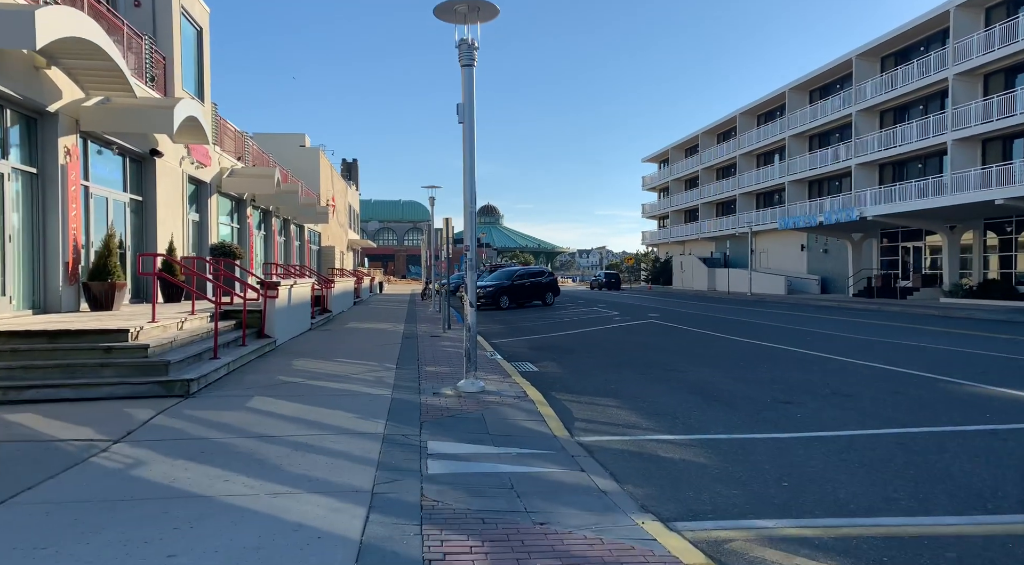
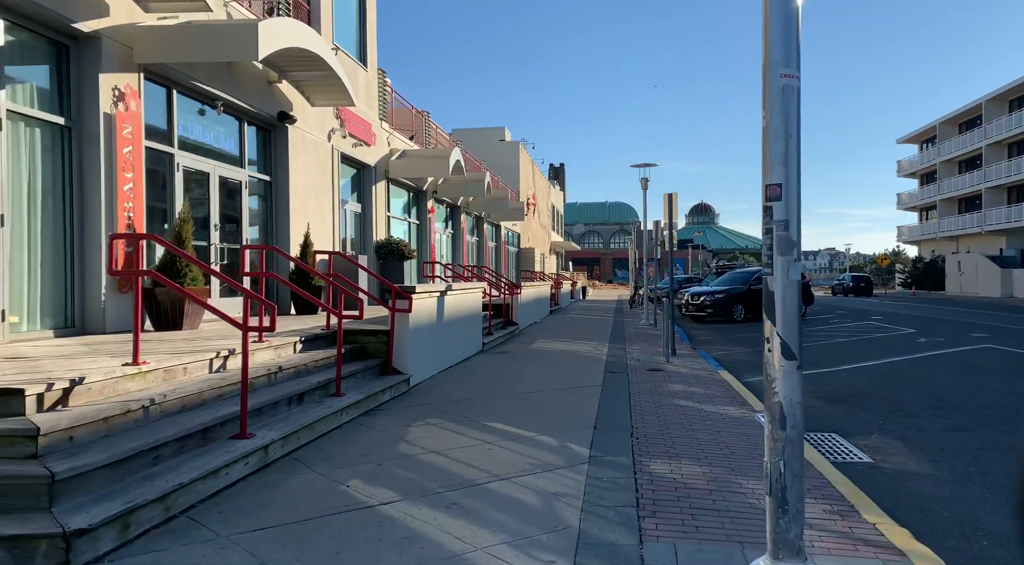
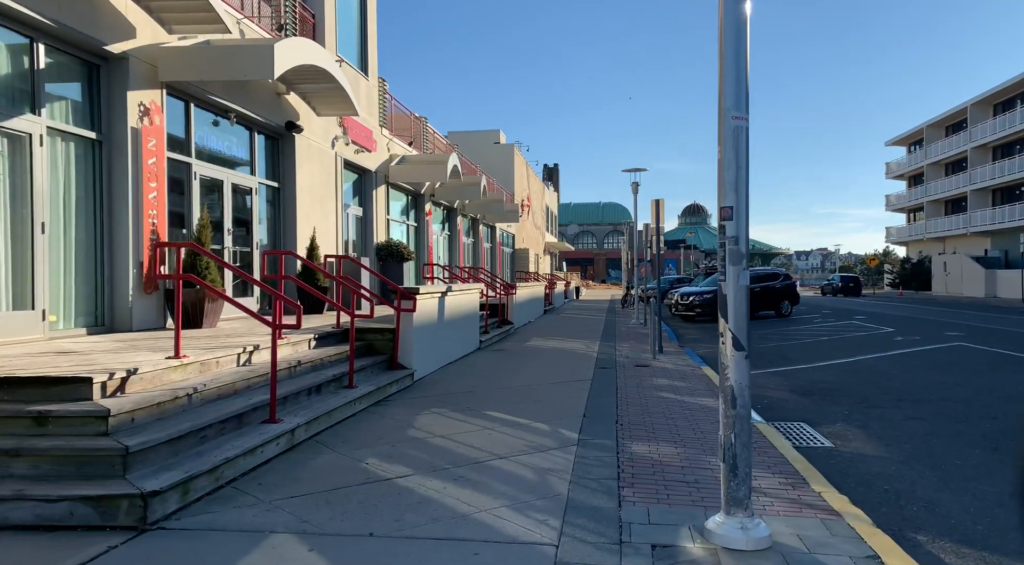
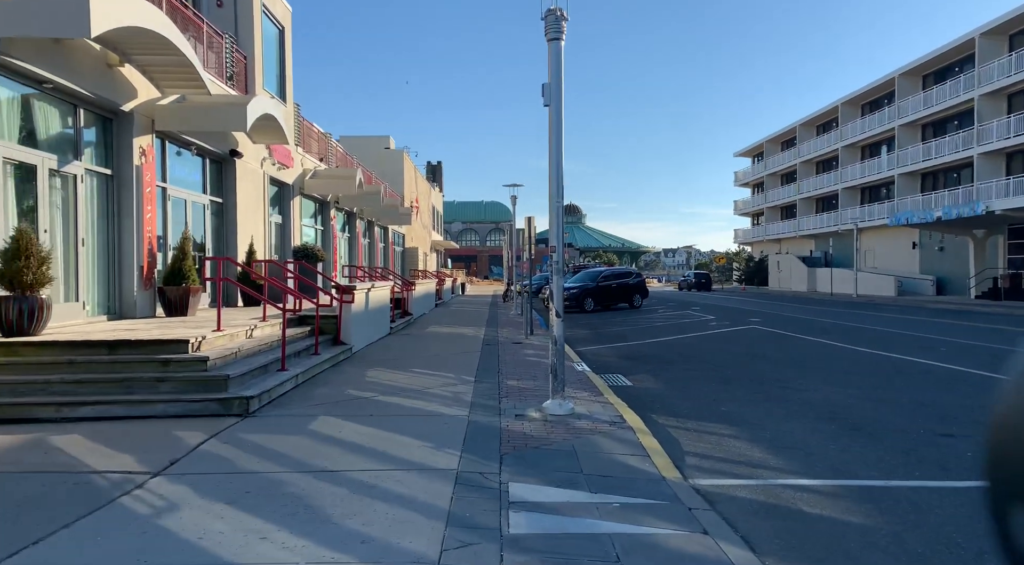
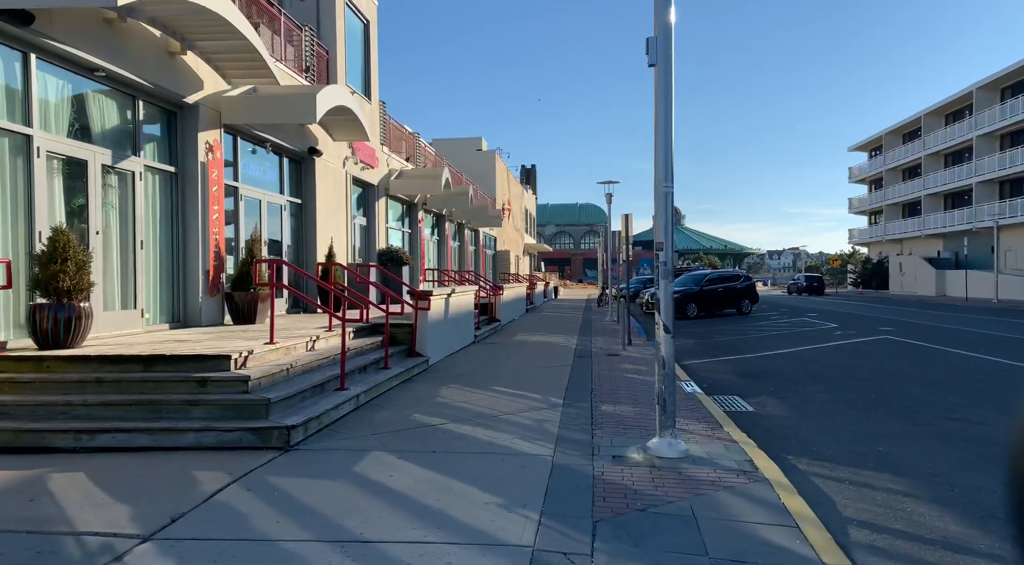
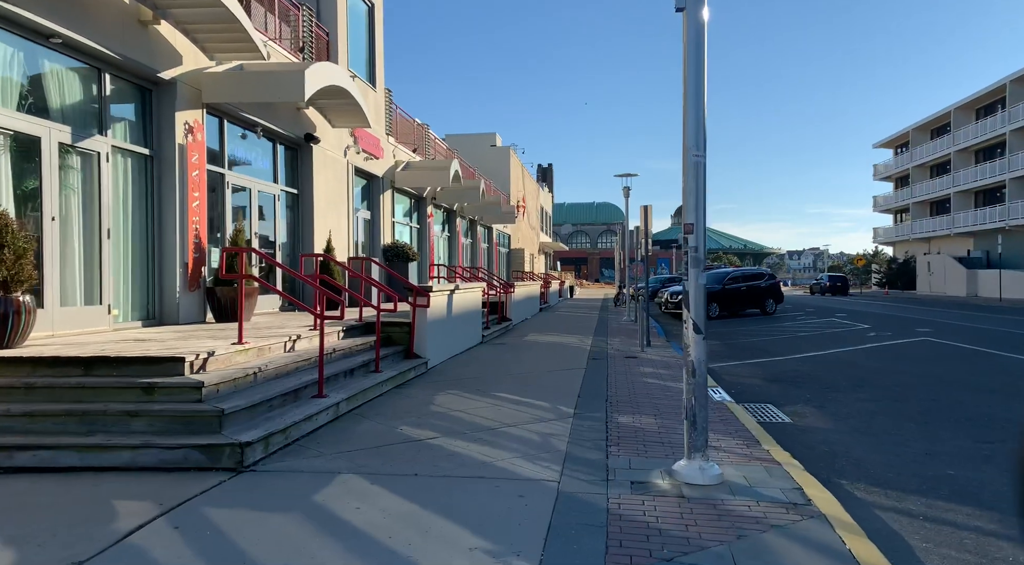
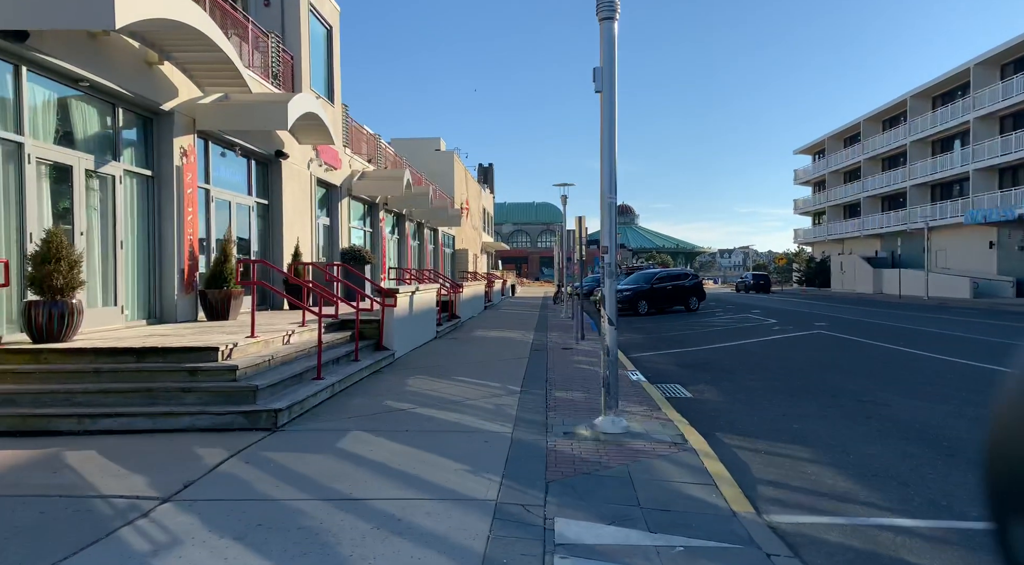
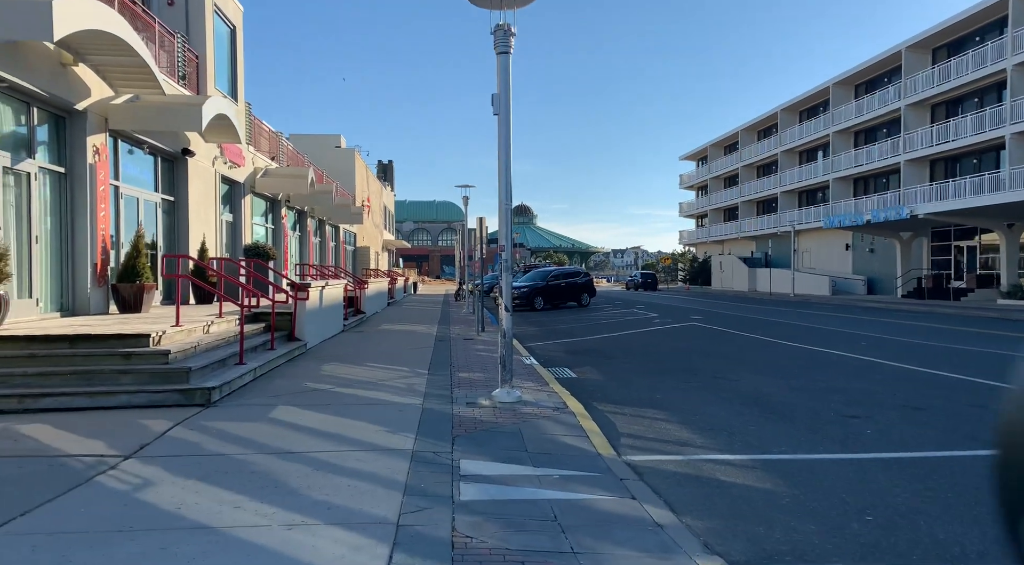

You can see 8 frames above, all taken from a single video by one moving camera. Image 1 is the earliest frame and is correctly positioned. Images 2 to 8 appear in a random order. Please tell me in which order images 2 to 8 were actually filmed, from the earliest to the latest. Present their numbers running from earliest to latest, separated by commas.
8, 4, 7, 5, 6, 3, 2
